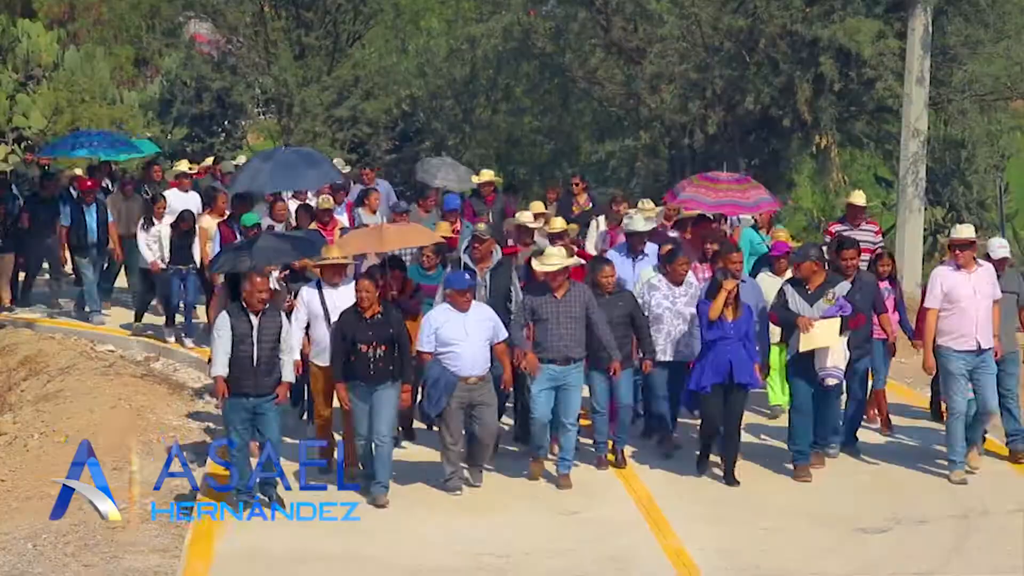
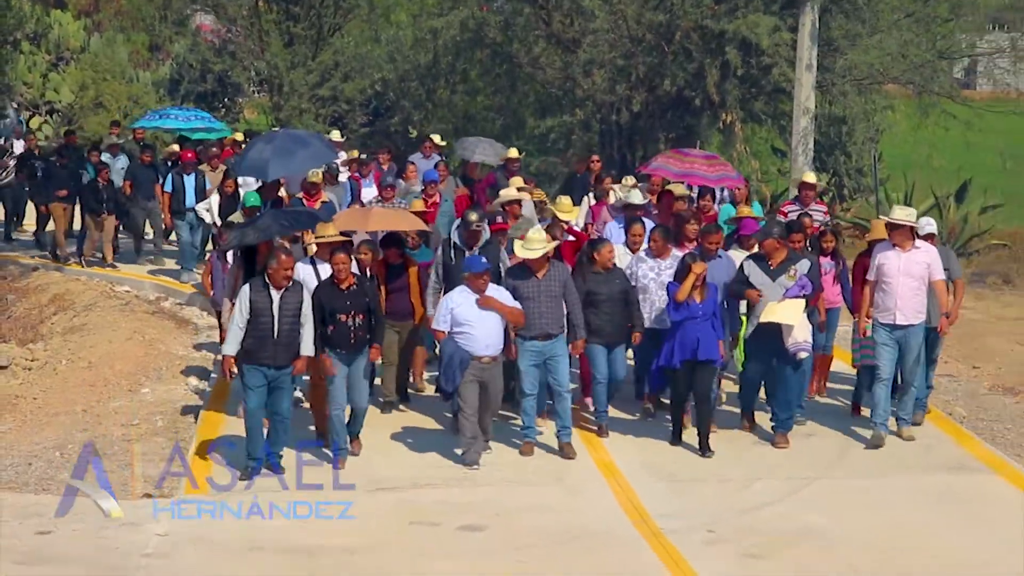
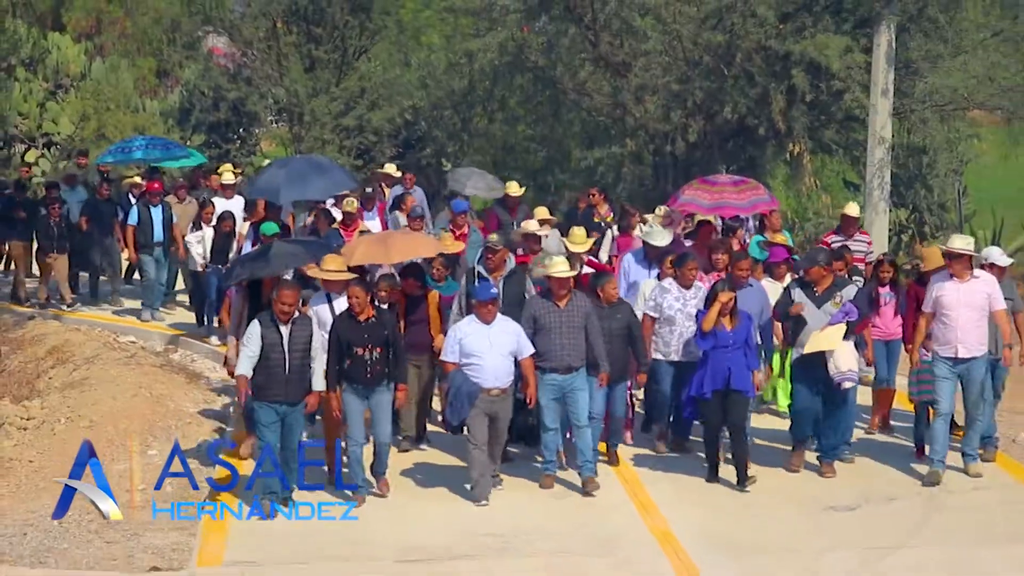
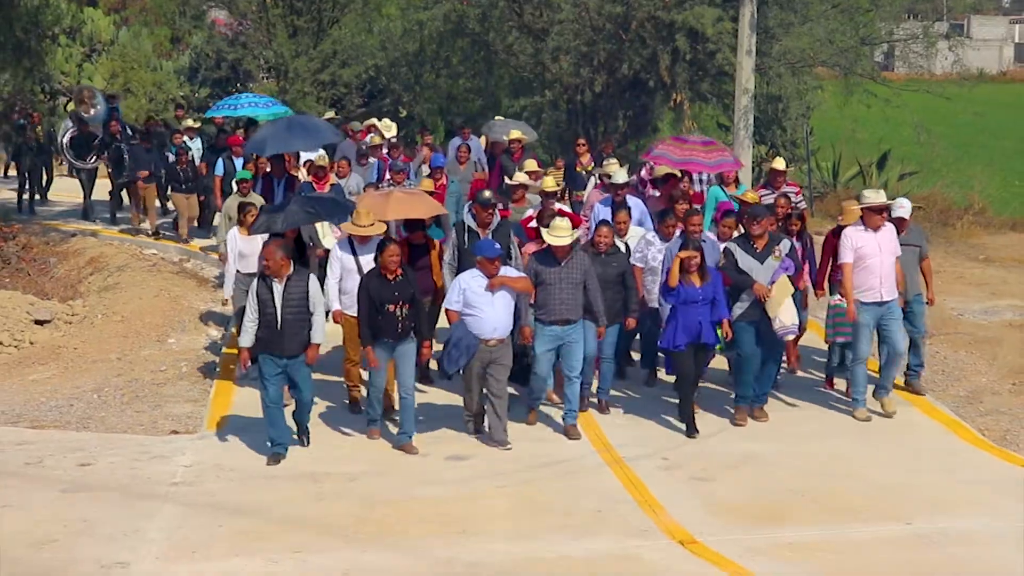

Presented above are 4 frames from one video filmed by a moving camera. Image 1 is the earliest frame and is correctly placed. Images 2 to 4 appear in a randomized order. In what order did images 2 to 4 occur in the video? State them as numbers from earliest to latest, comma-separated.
3, 2, 4
